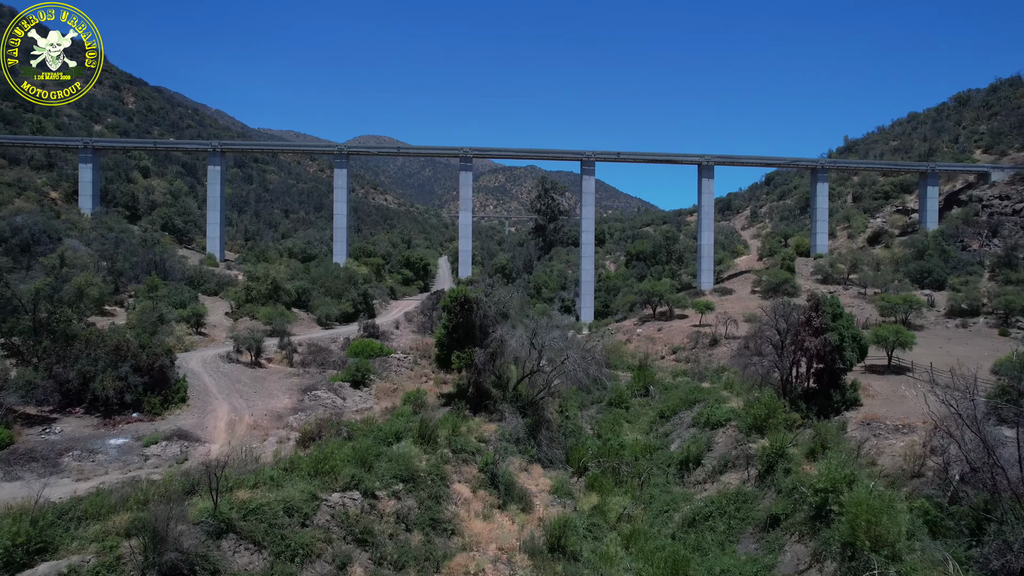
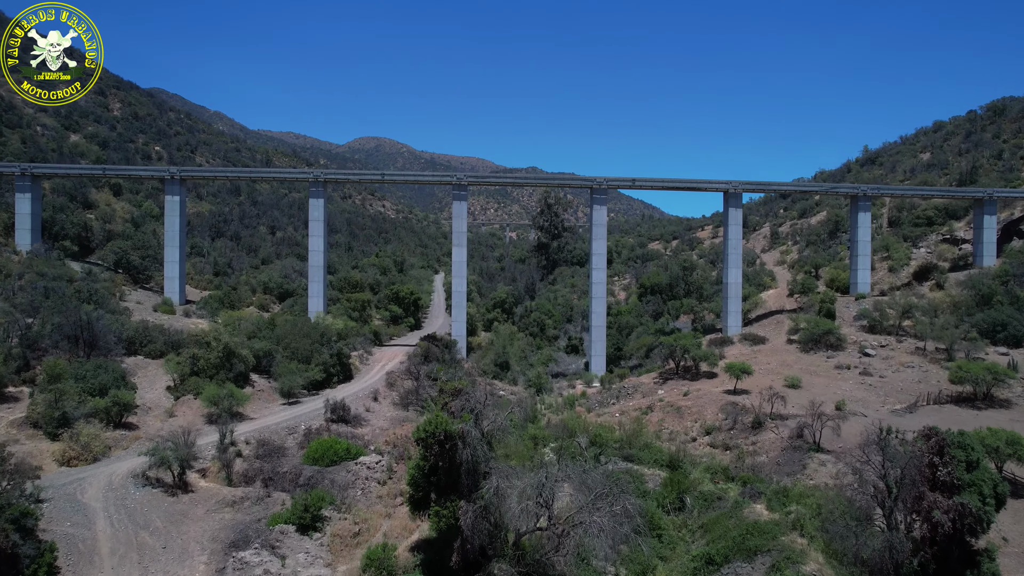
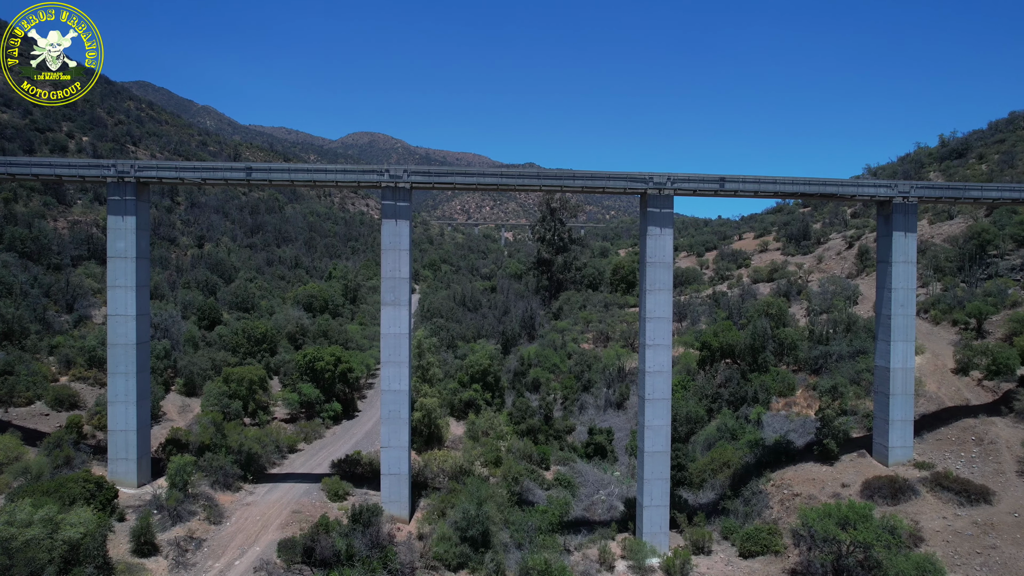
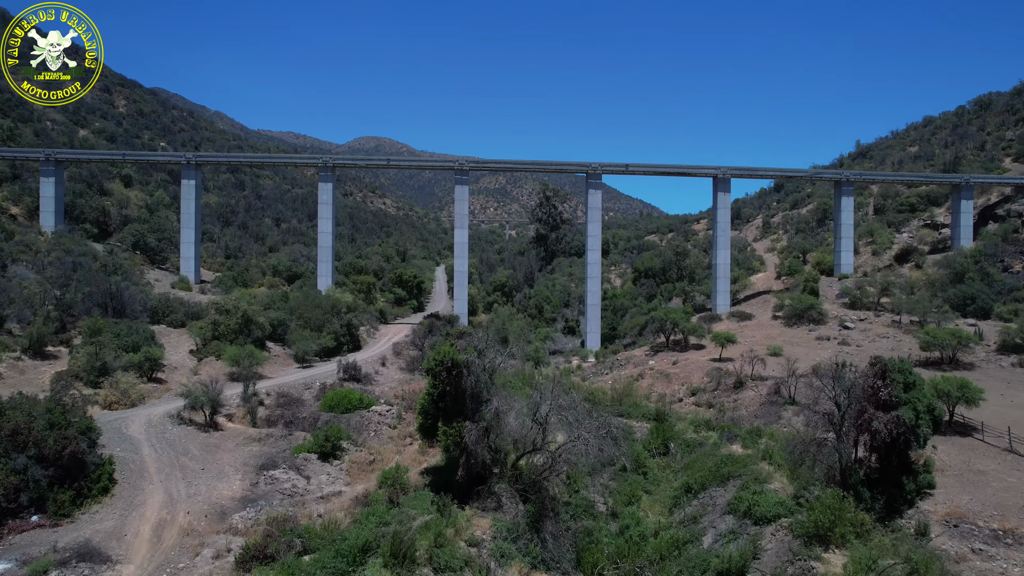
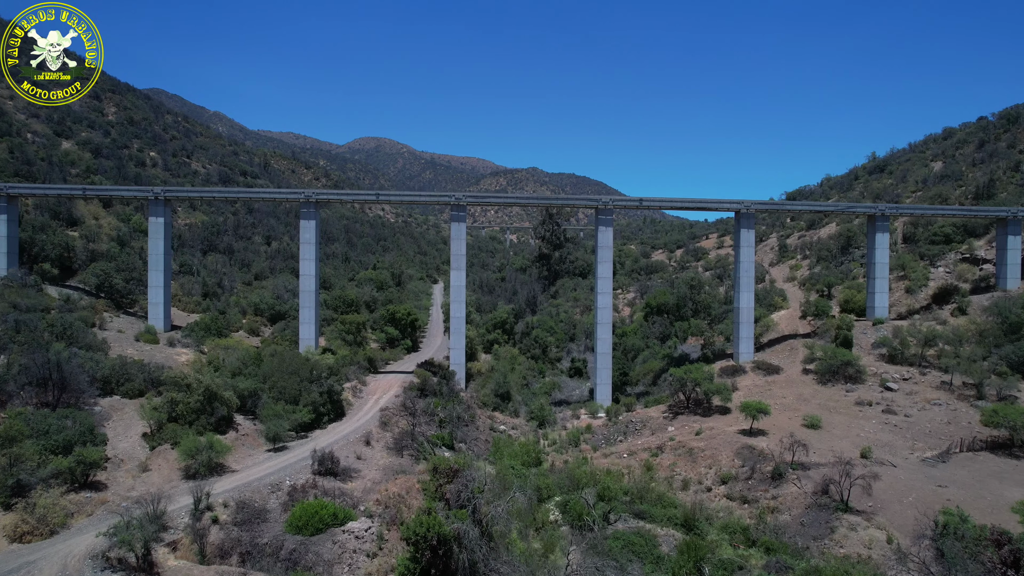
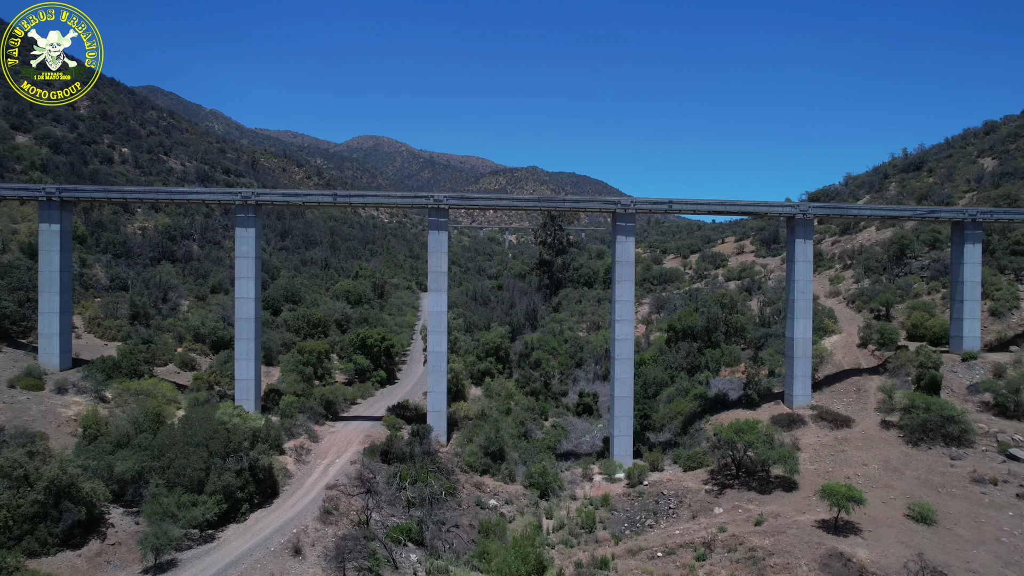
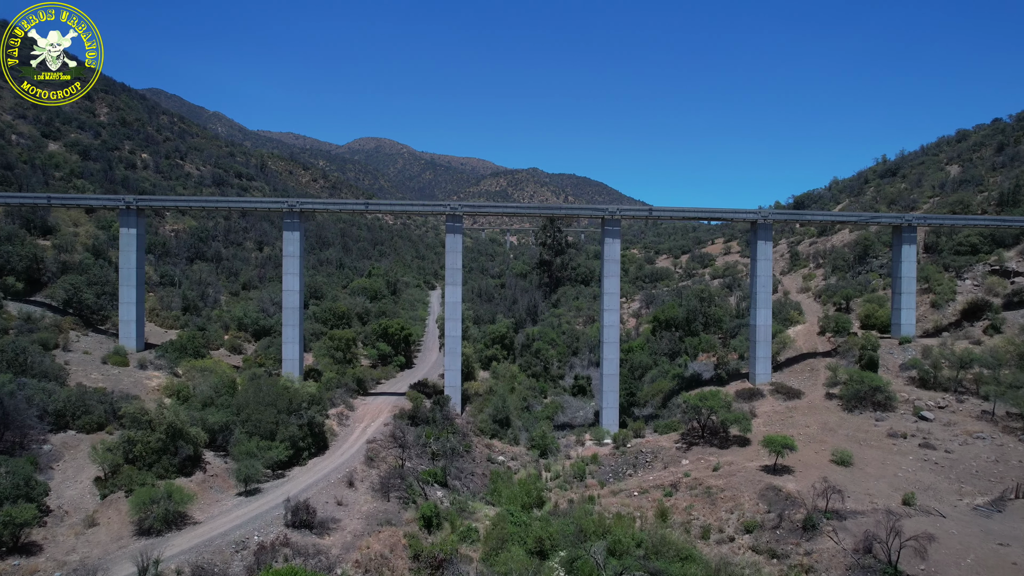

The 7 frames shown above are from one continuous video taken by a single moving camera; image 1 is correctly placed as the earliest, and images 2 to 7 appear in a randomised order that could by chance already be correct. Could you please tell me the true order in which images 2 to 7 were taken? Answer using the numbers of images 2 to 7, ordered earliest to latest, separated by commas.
4, 2, 5, 7, 6, 3
